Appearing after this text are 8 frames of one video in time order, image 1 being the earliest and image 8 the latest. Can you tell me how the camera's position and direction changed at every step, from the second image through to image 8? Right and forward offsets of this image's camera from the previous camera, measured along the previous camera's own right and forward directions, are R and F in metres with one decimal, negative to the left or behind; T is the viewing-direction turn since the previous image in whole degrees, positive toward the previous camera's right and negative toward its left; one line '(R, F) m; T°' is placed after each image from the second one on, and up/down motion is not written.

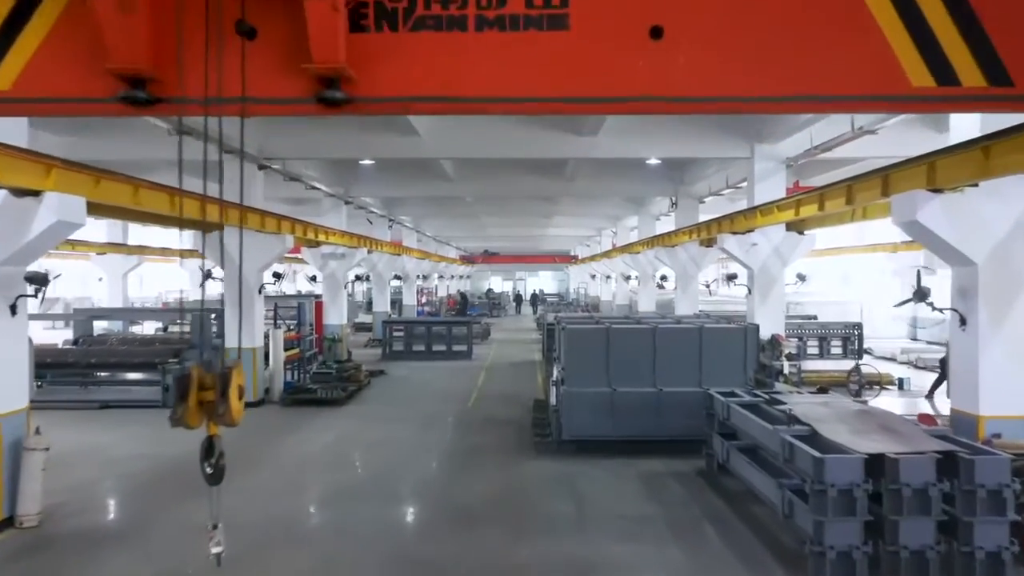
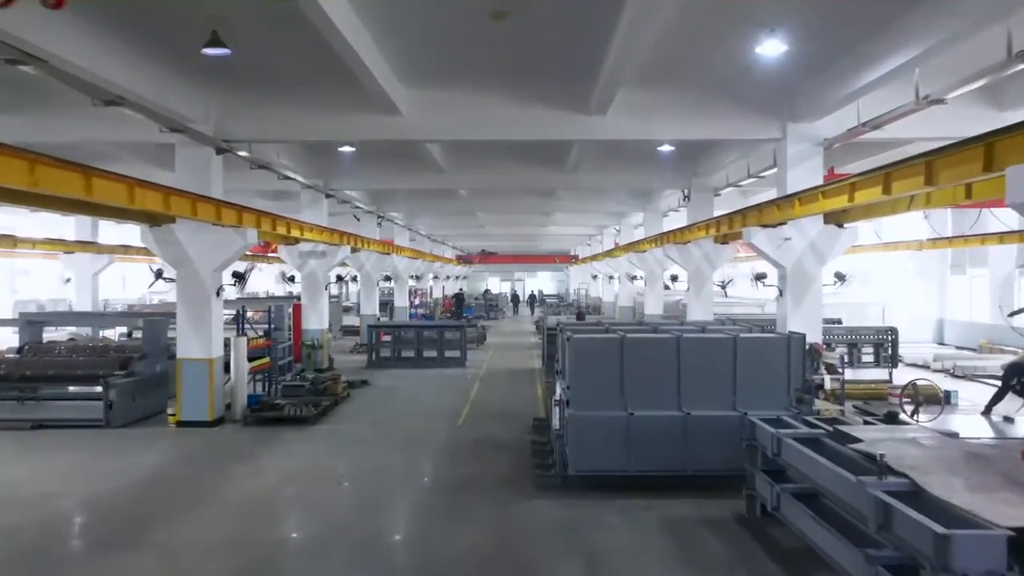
(0.0, +1.4) m; 0°
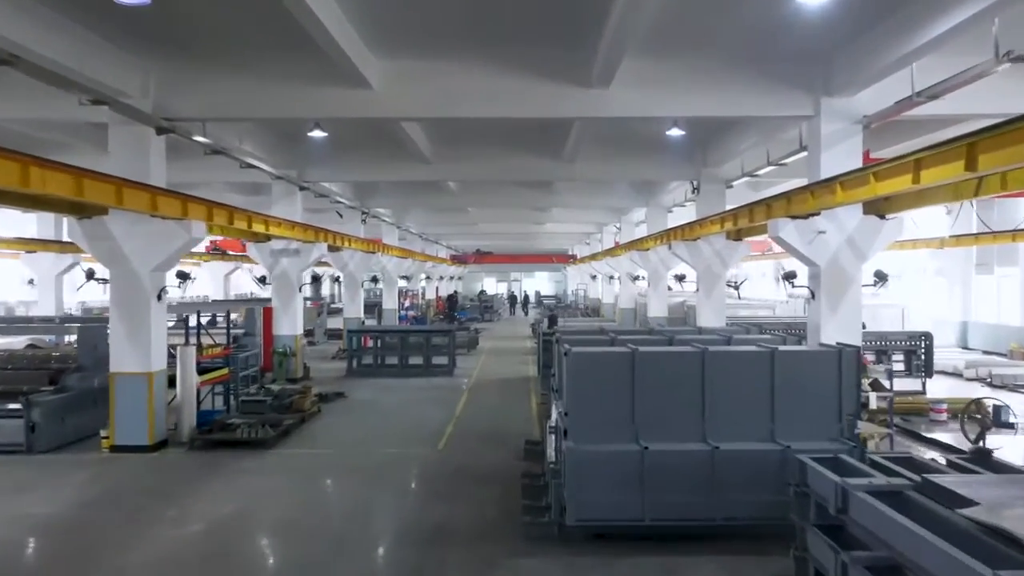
(+0.1, +1.3) m; 0°
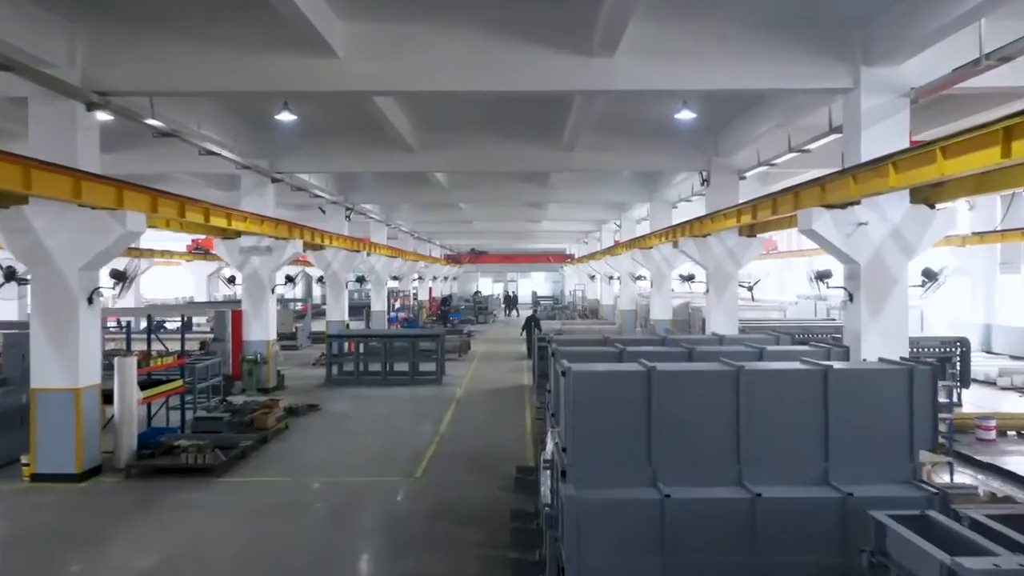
(+0.1, +1.2) m; 0°
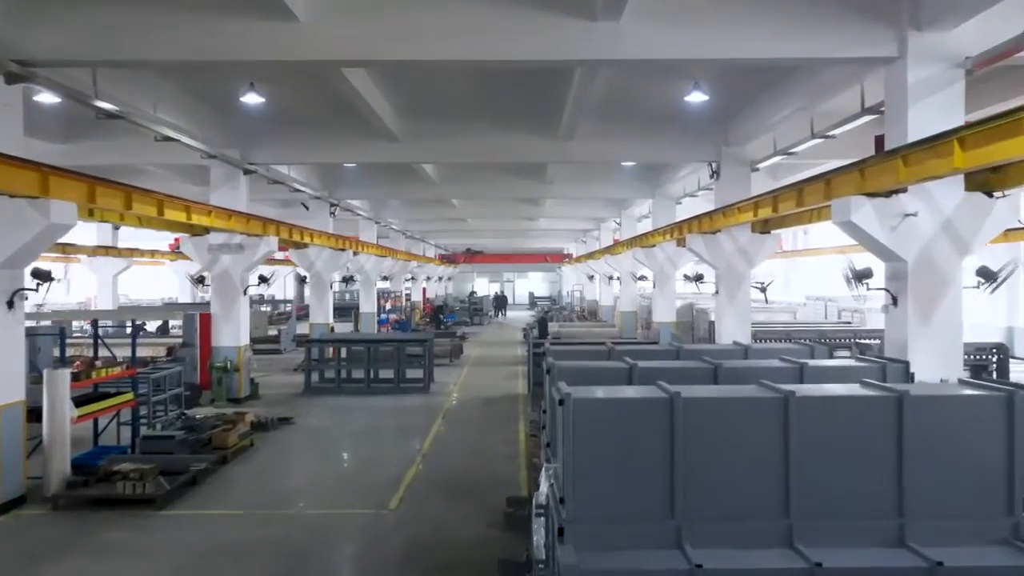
(+0.1, +1.0) m; 0°
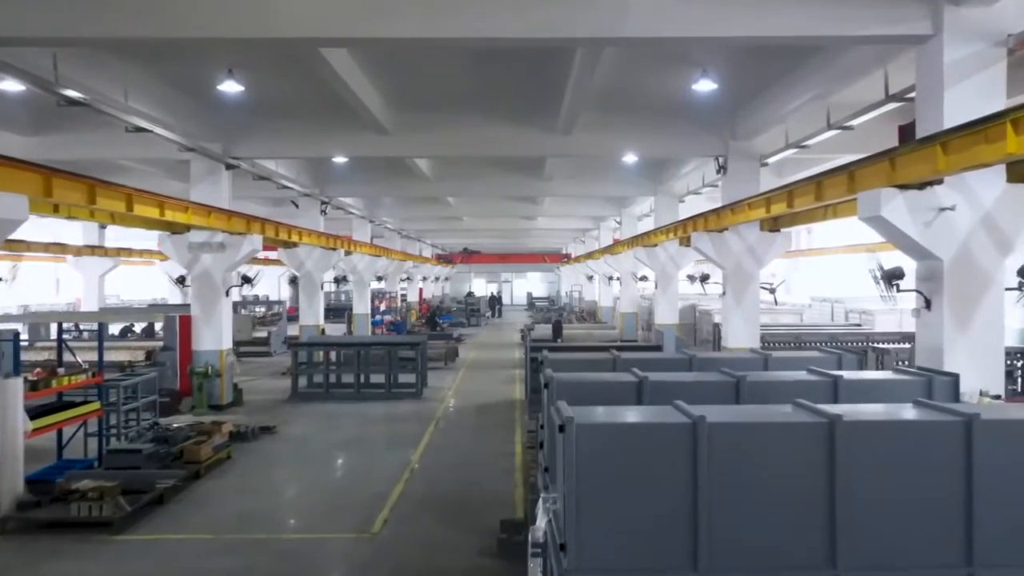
(0.0, +0.6) m; 0°
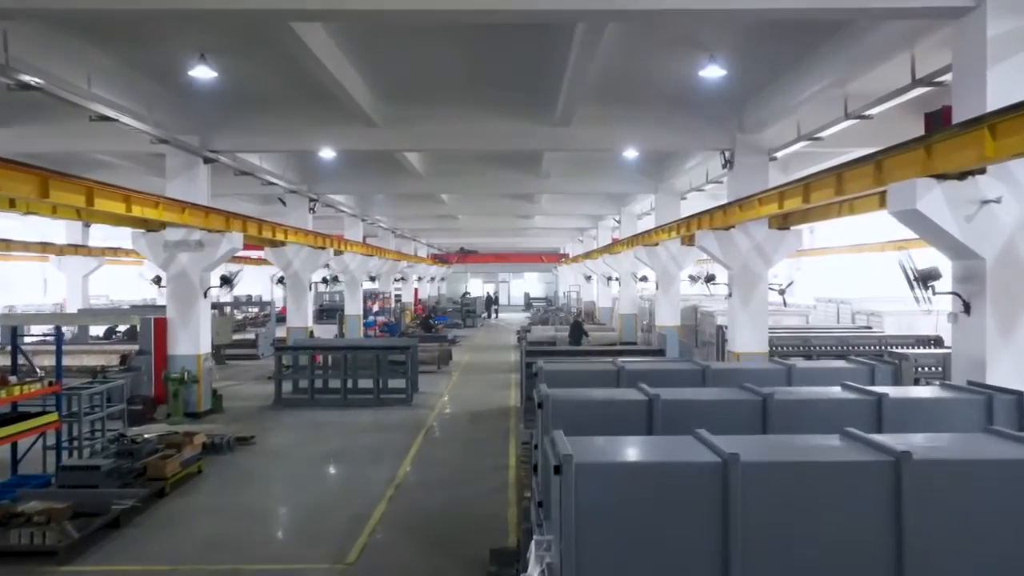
(0.0, +0.6) m; 0°
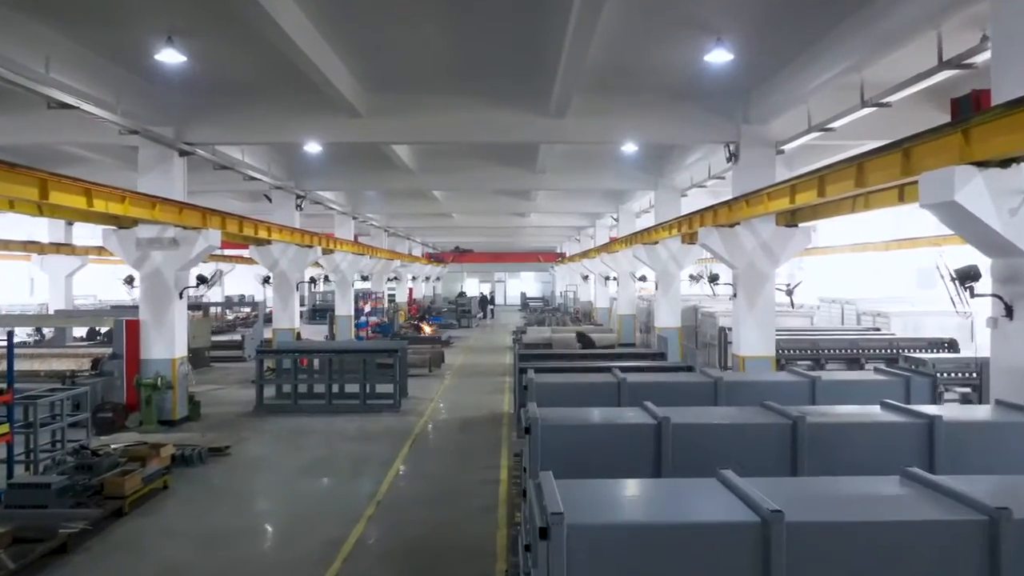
(0.0, +0.5) m; 0°
